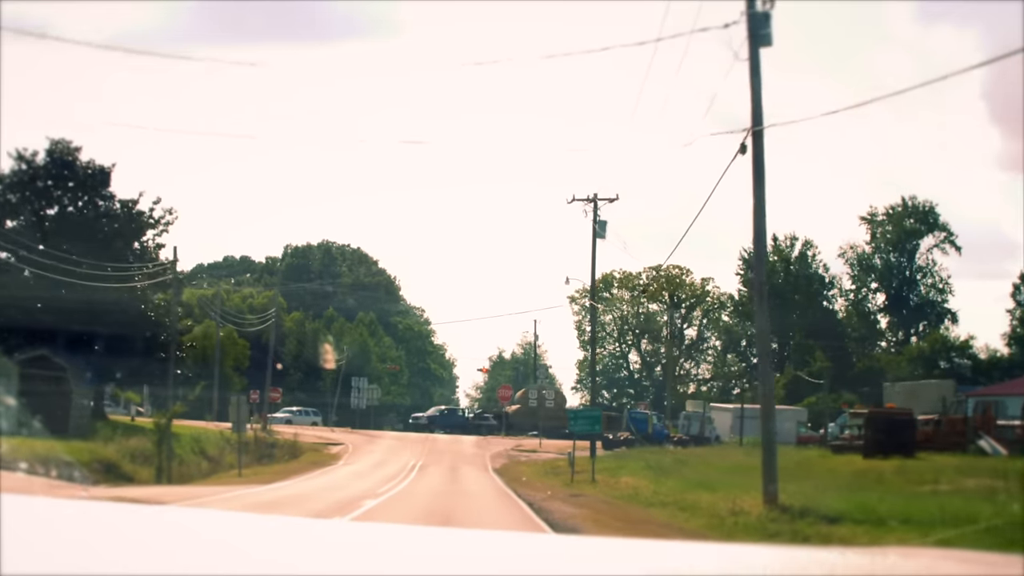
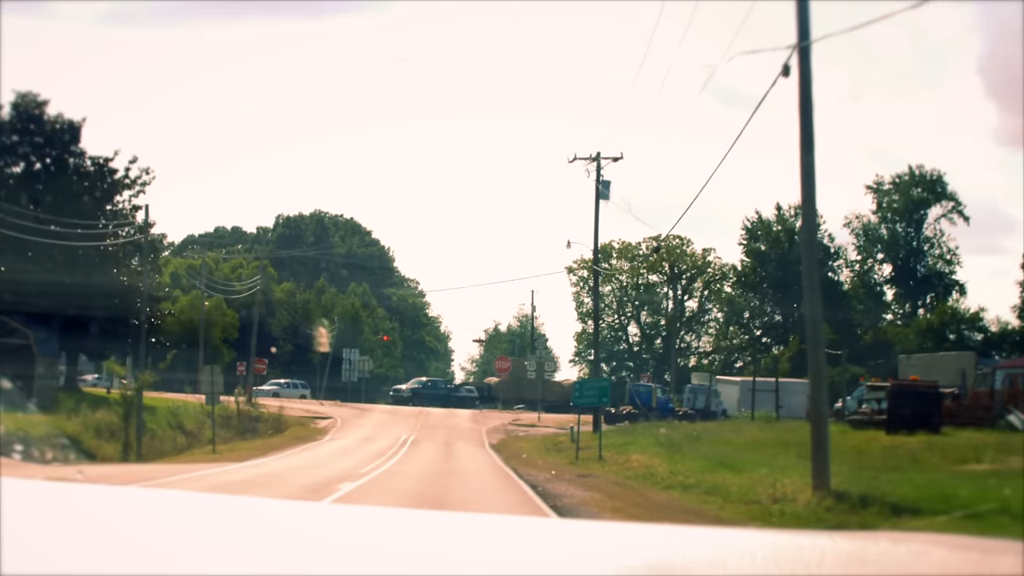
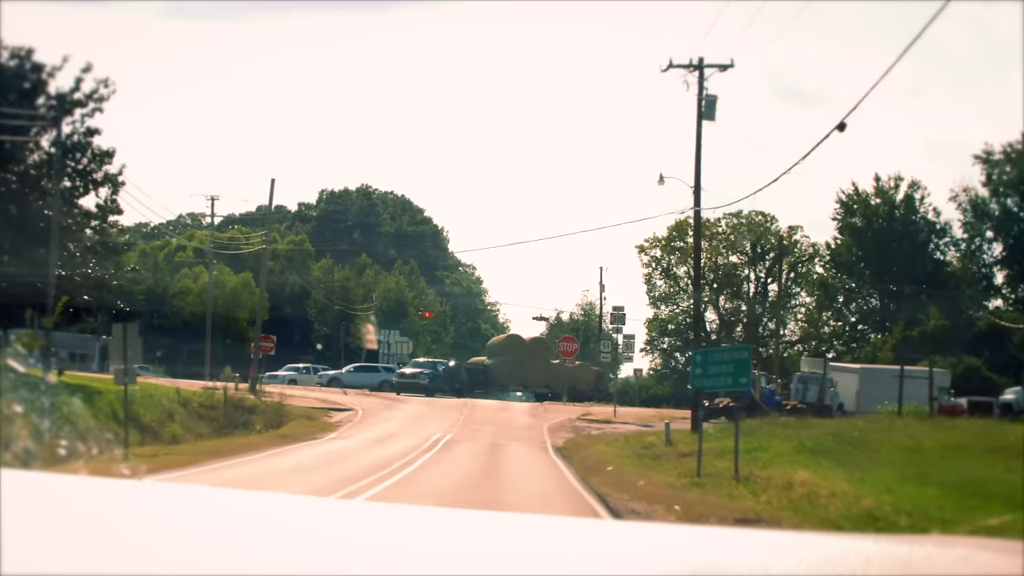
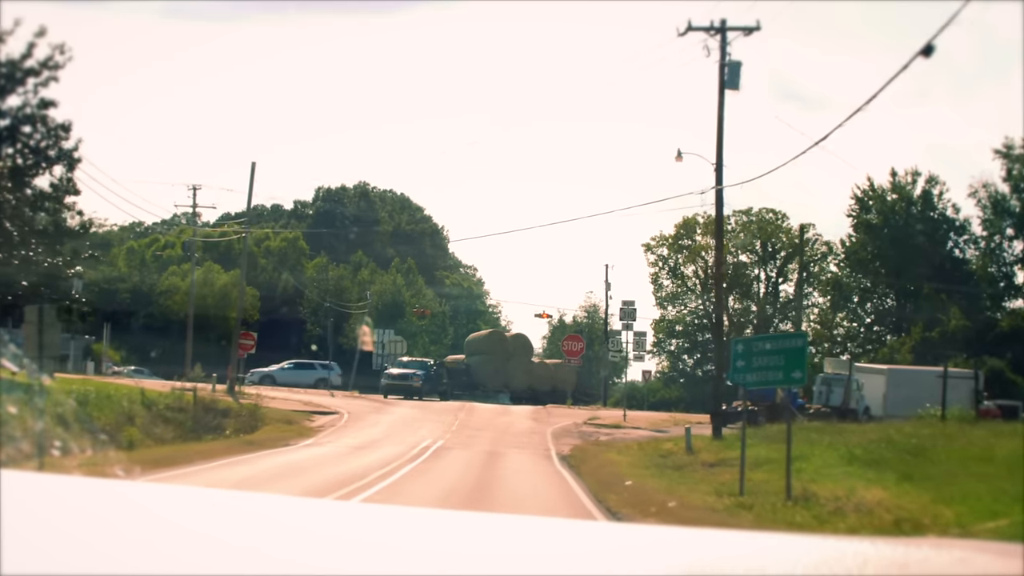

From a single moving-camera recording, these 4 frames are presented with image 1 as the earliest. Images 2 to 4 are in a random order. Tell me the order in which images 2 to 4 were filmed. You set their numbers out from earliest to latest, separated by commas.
2, 3, 4
